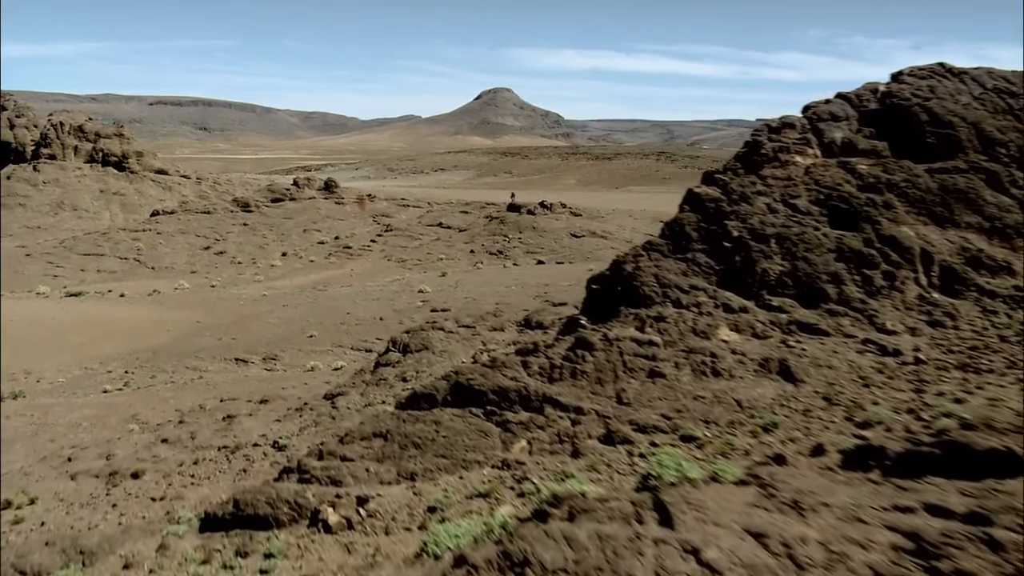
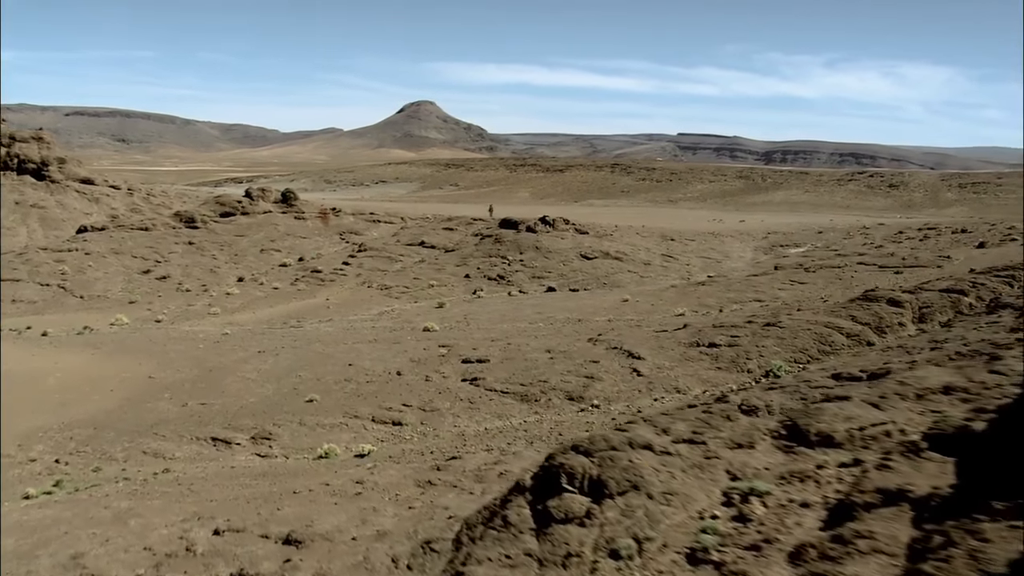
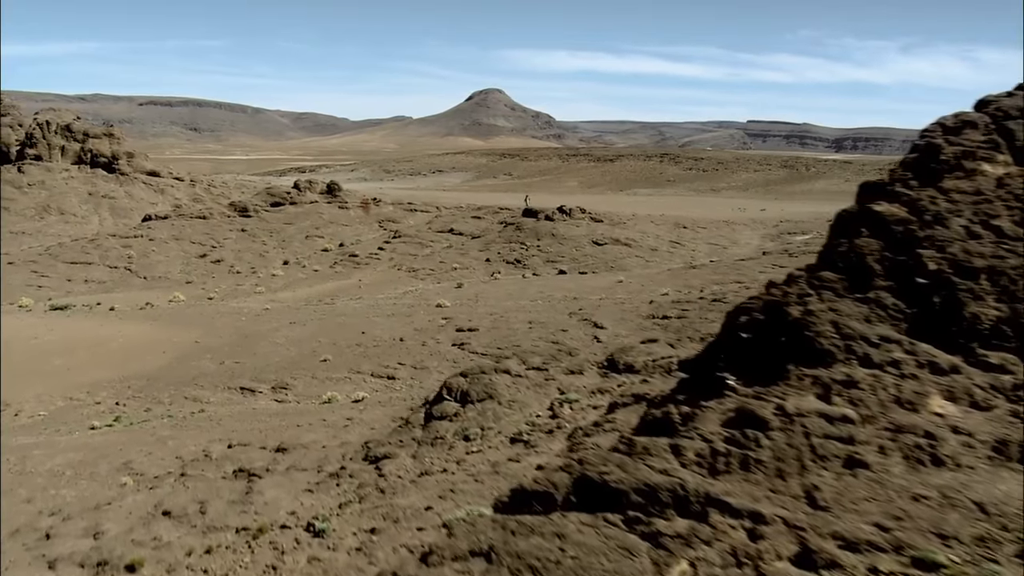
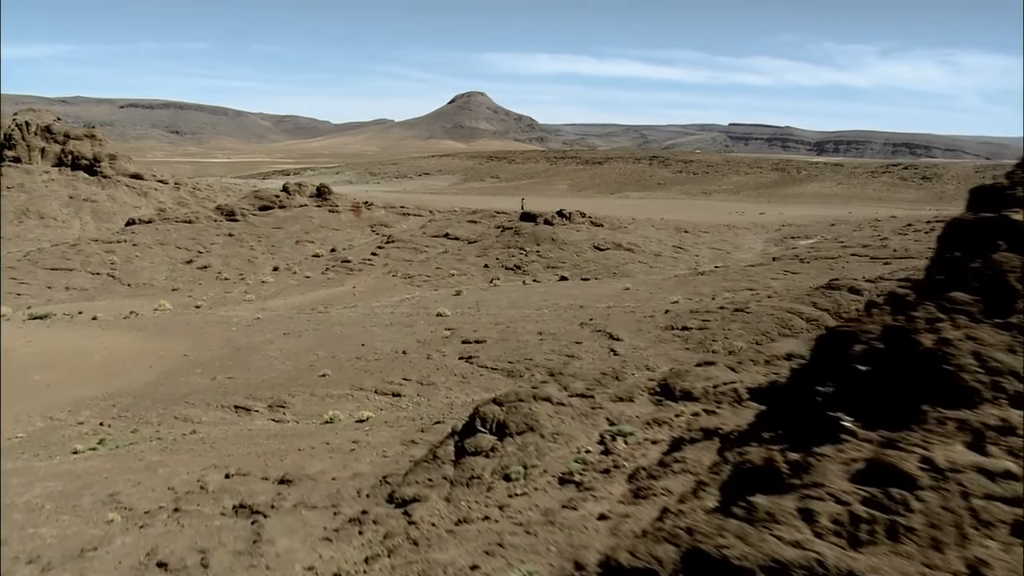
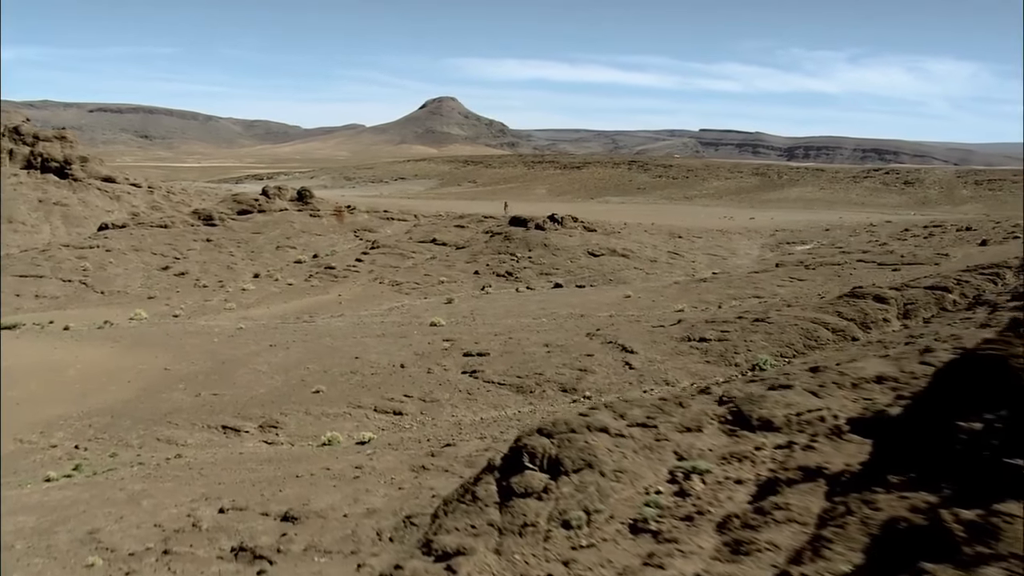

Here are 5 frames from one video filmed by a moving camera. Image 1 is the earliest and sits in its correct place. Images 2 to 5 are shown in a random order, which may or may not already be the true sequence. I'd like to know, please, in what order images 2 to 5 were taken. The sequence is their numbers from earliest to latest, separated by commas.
3, 4, 5, 2
